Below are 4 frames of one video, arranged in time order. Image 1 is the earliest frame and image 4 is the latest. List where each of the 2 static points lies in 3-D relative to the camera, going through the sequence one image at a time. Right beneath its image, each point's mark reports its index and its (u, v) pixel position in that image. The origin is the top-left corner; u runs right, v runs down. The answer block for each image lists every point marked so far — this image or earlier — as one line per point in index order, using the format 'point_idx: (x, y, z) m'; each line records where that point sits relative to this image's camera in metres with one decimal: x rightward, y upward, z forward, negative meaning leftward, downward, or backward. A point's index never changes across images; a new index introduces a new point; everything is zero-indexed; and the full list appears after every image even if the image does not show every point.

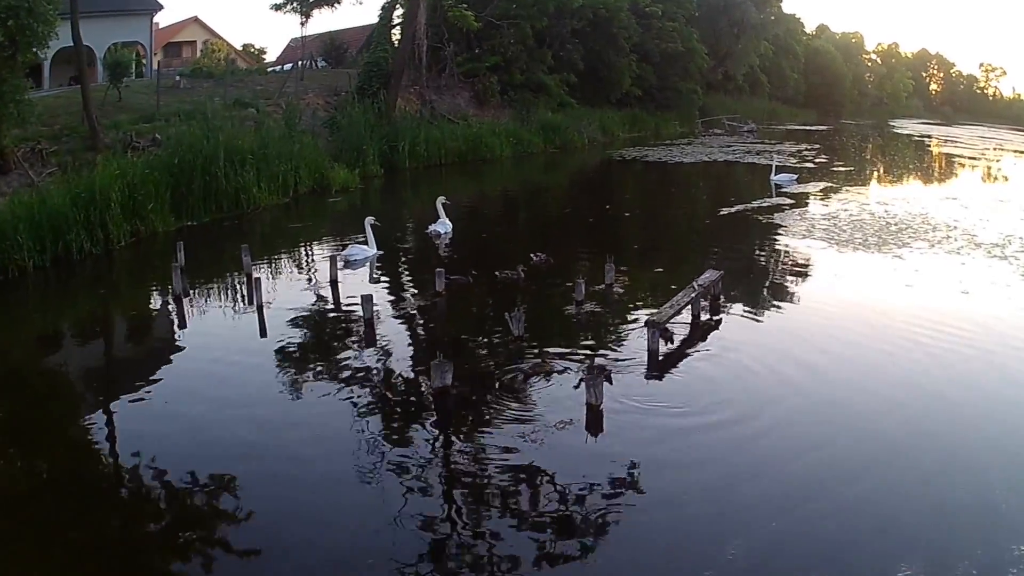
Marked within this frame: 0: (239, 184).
0: (-6.3, +2.2, +19.6) m
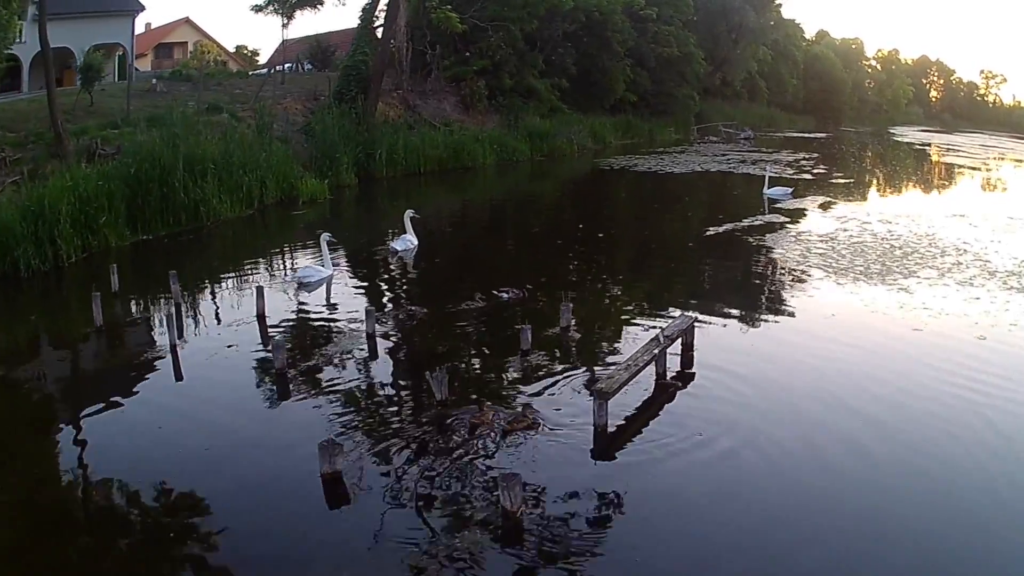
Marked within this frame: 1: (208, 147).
0: (-6.7, +1.9, +18.5) m
1: (-6.6, +3.0, +19.0) m
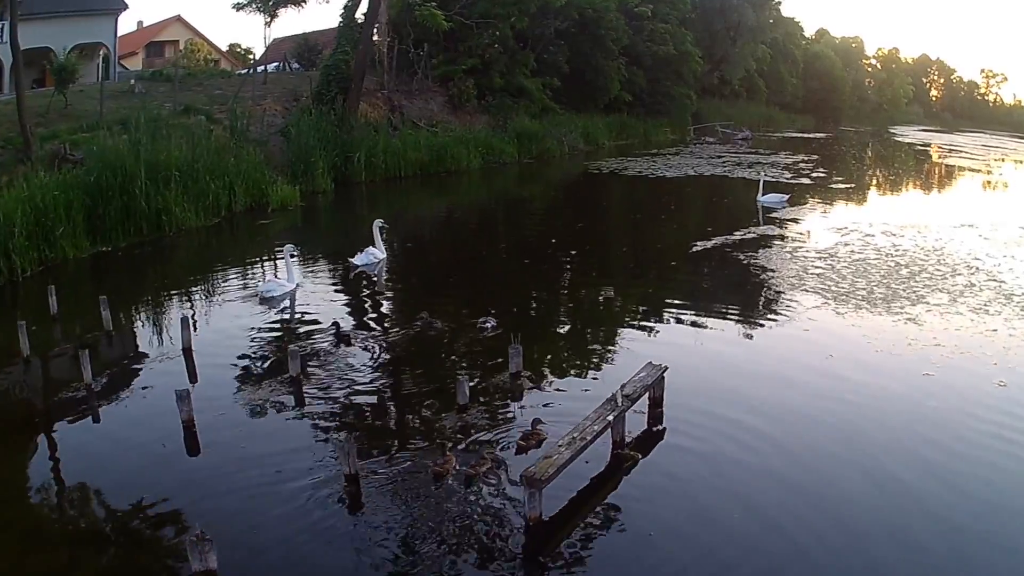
0: (-7.0, +1.7, +17.6) m
1: (-6.9, +2.8, +18.1) m
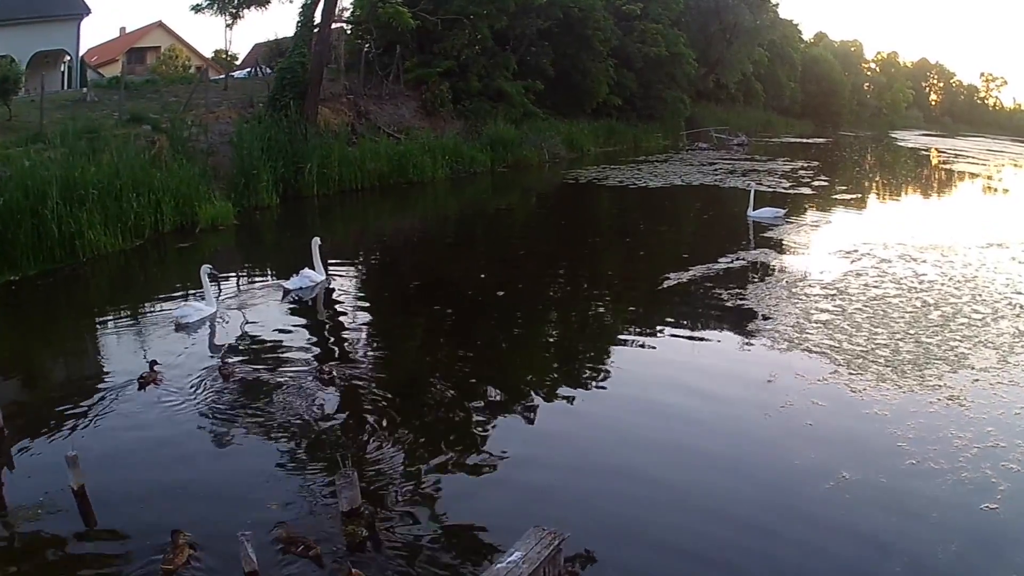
0: (-7.6, +1.2, +15.8) m
1: (-7.6, +2.3, +16.3) m
